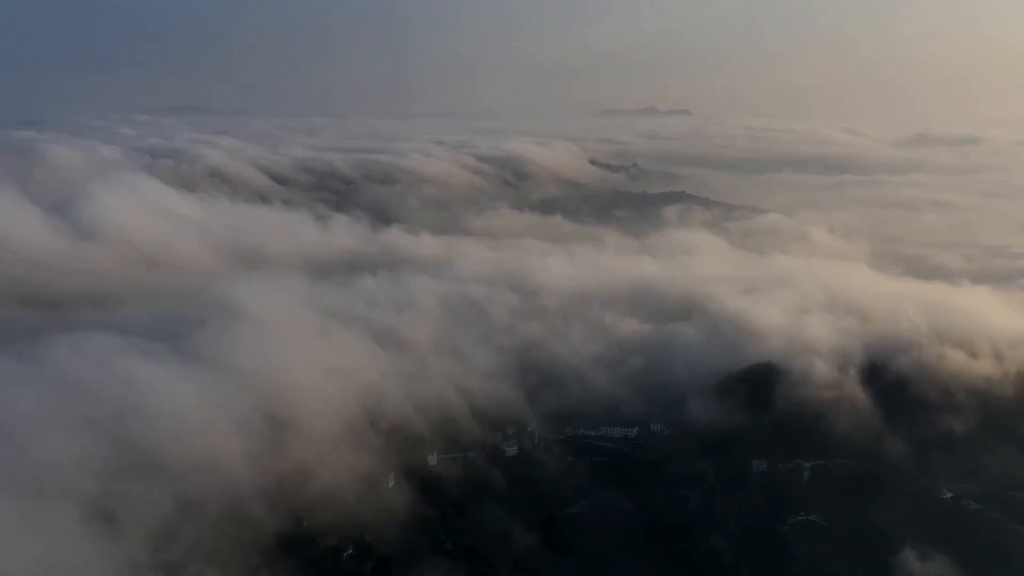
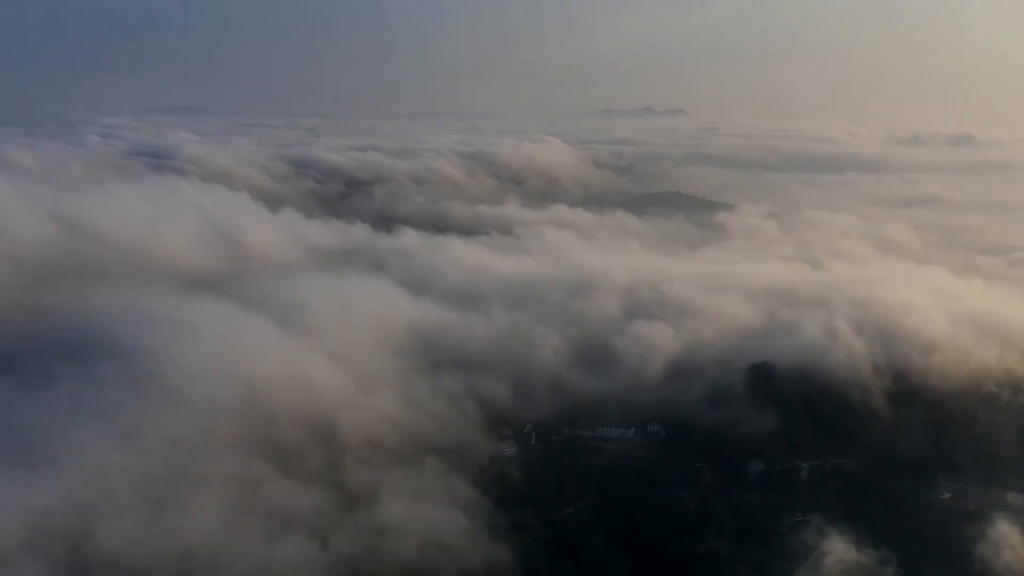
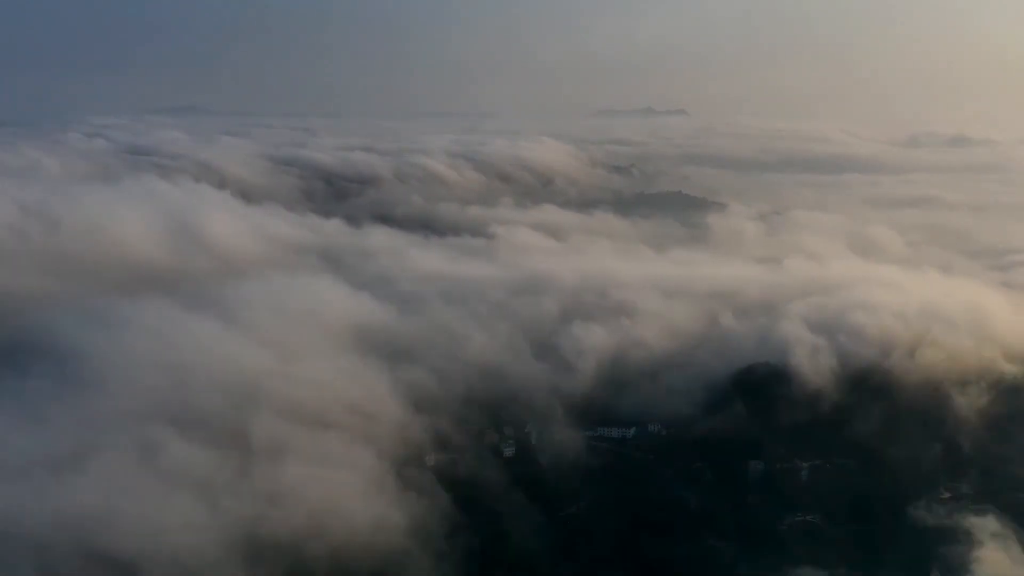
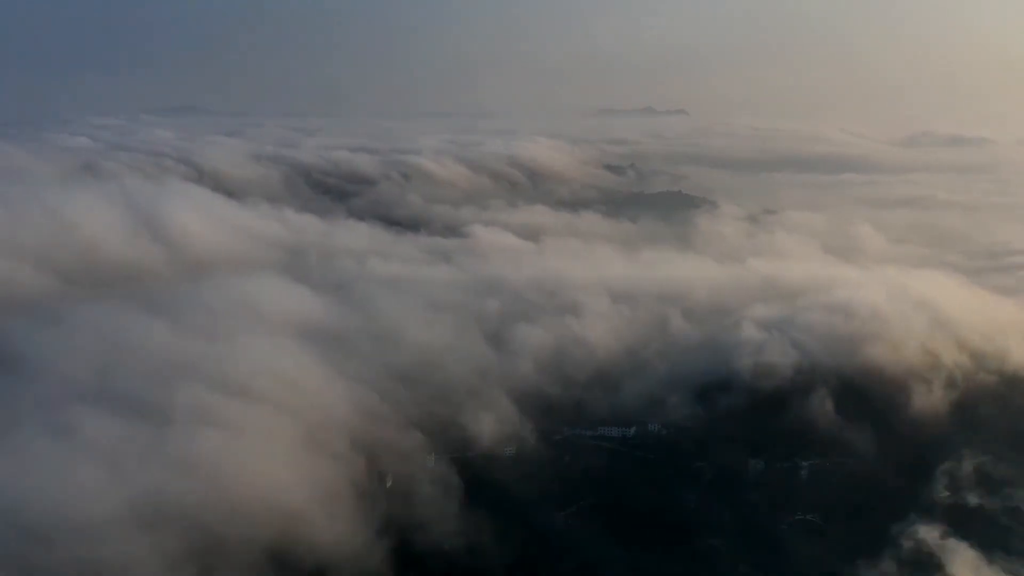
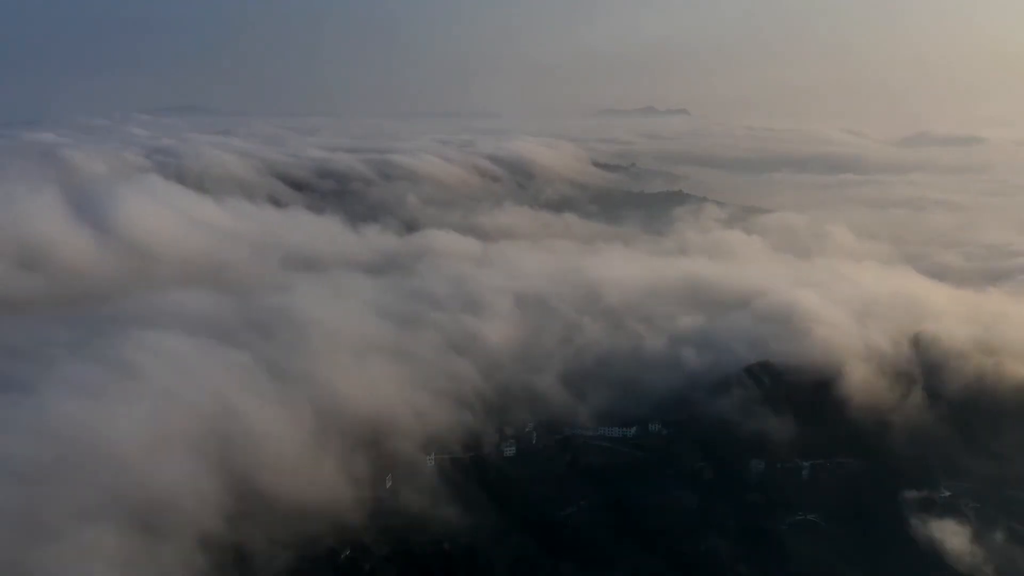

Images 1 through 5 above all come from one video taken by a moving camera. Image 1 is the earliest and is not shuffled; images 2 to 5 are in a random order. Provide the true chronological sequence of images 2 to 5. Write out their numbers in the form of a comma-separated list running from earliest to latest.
5, 4, 3, 2
